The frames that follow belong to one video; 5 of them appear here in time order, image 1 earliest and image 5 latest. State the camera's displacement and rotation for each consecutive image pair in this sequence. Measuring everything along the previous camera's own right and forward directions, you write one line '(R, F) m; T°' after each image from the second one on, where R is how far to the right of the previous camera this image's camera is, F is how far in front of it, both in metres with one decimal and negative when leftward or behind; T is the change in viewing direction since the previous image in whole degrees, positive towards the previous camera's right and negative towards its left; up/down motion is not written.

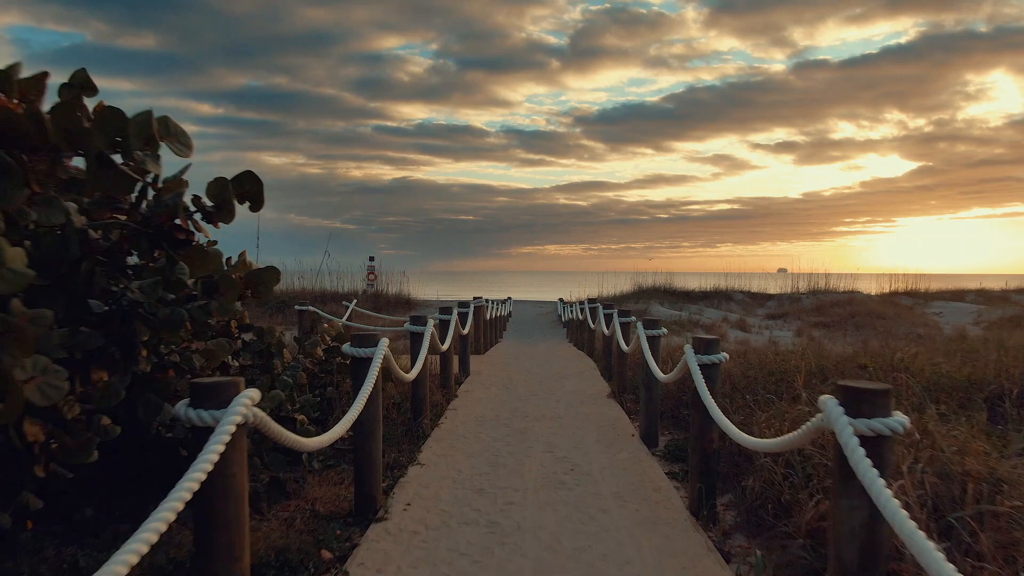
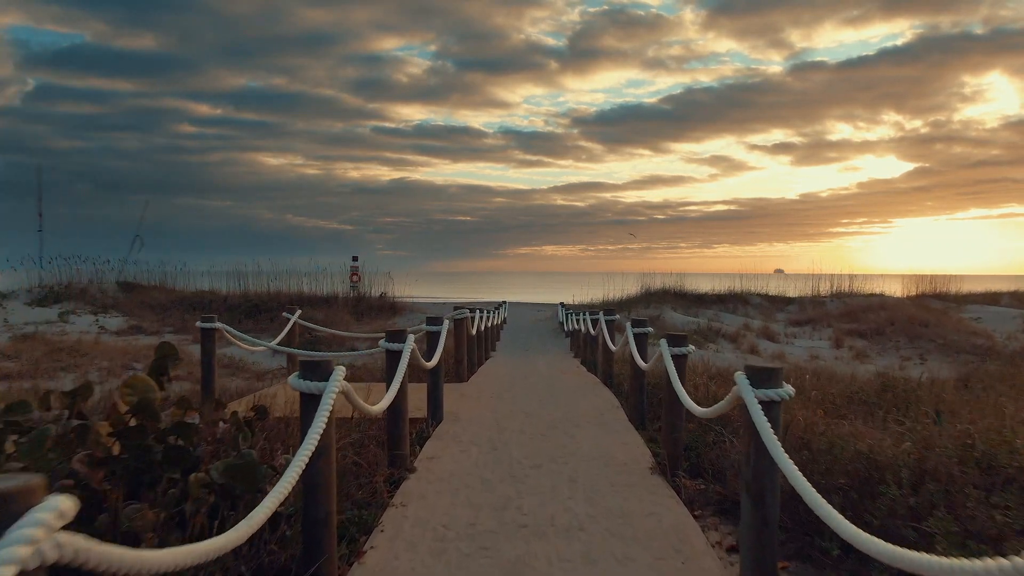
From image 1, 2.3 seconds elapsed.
(0.0, +2.6) m; 0°
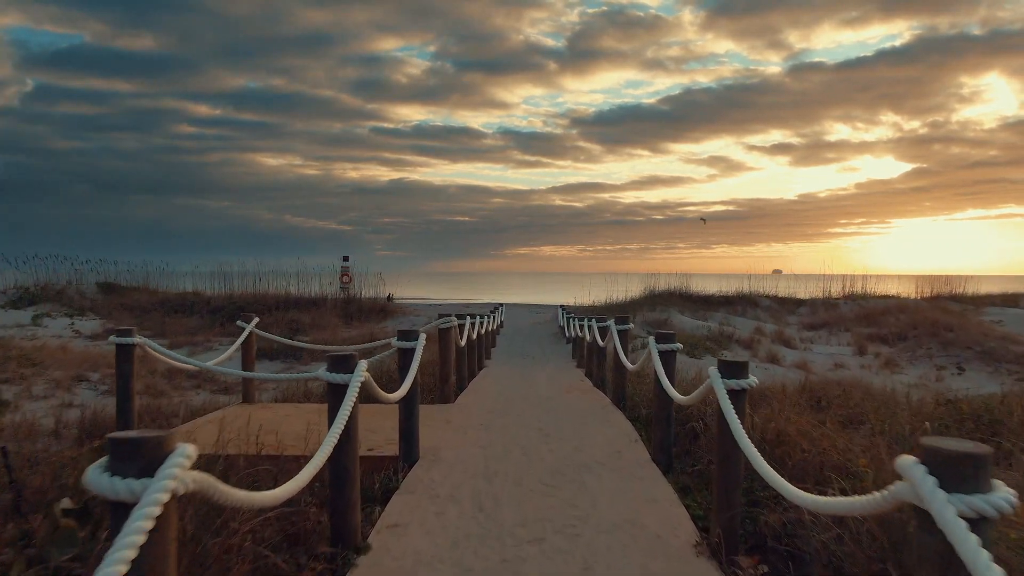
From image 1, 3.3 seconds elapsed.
(0.0, +1.3) m; 0°
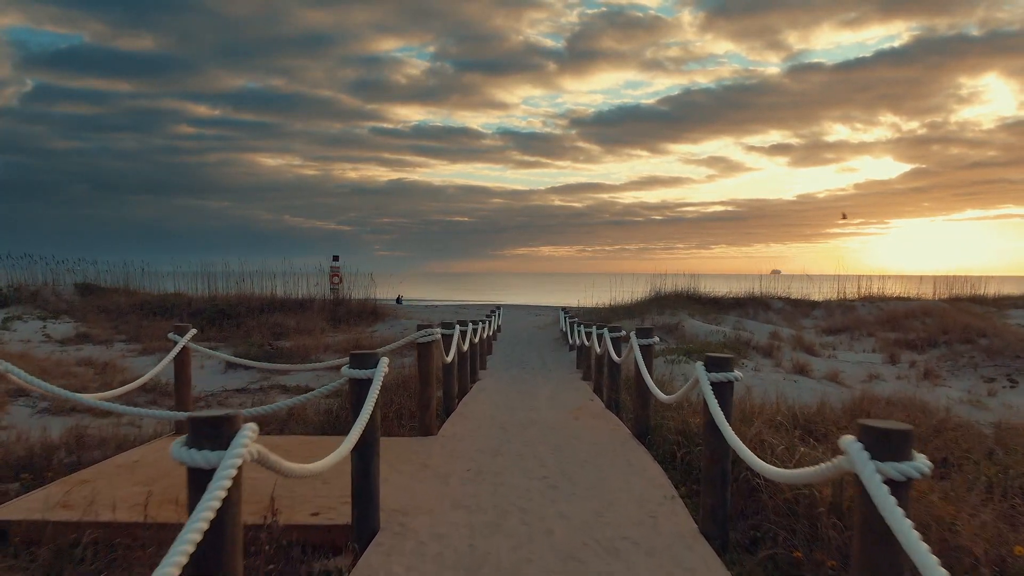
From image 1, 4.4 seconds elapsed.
(0.0, +1.4) m; 0°
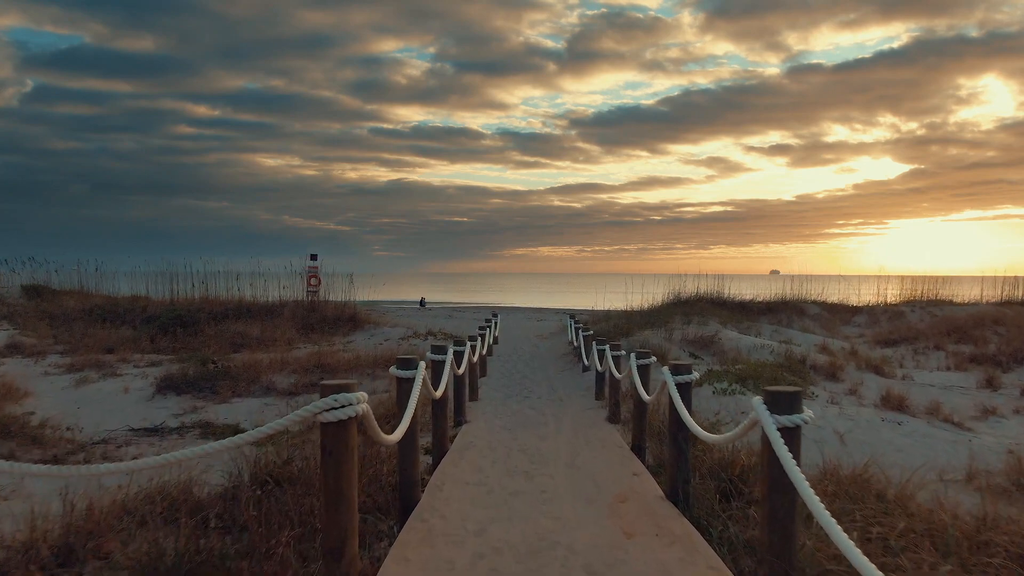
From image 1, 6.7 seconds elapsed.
(0.0, +2.9) m; 0°
